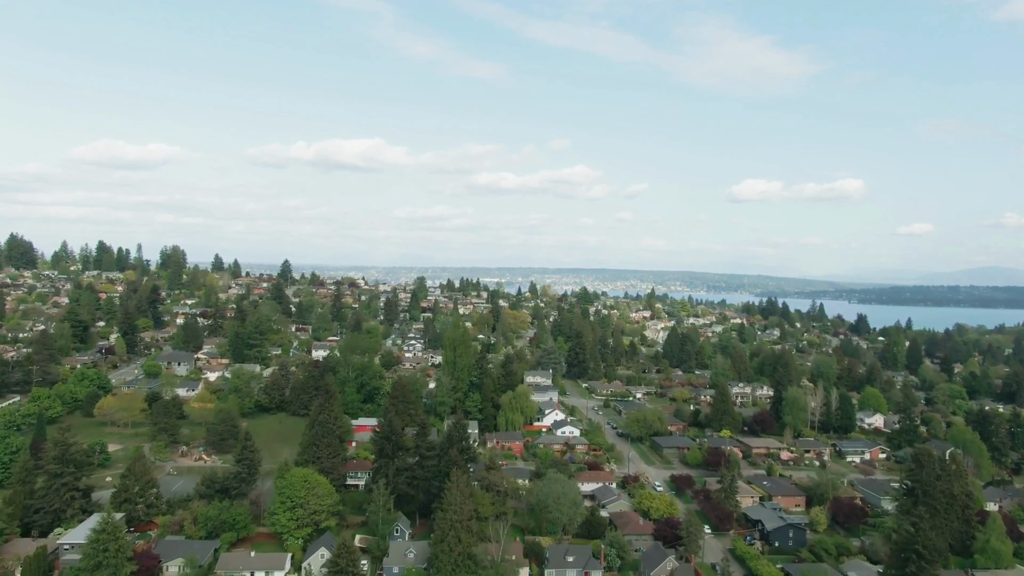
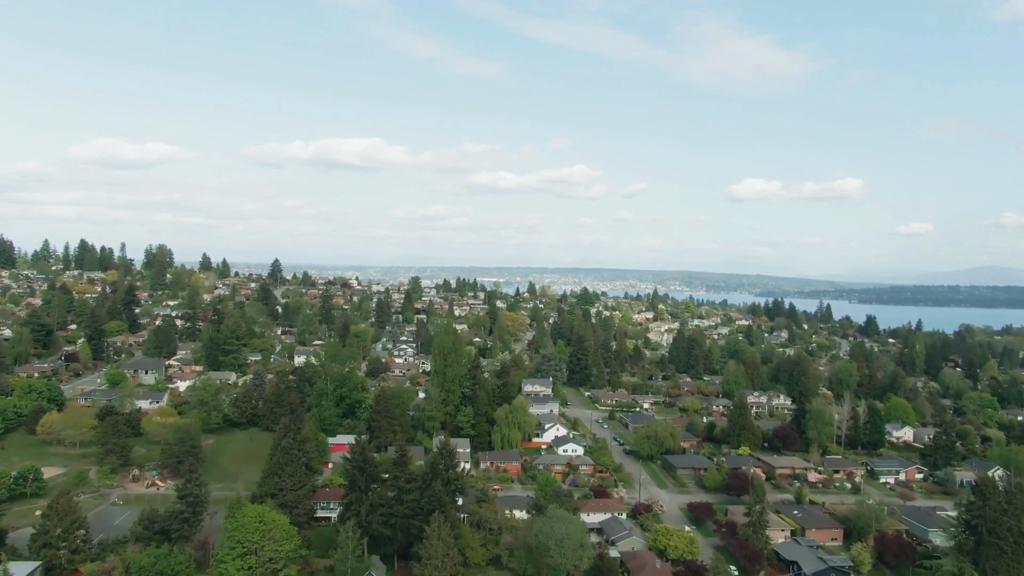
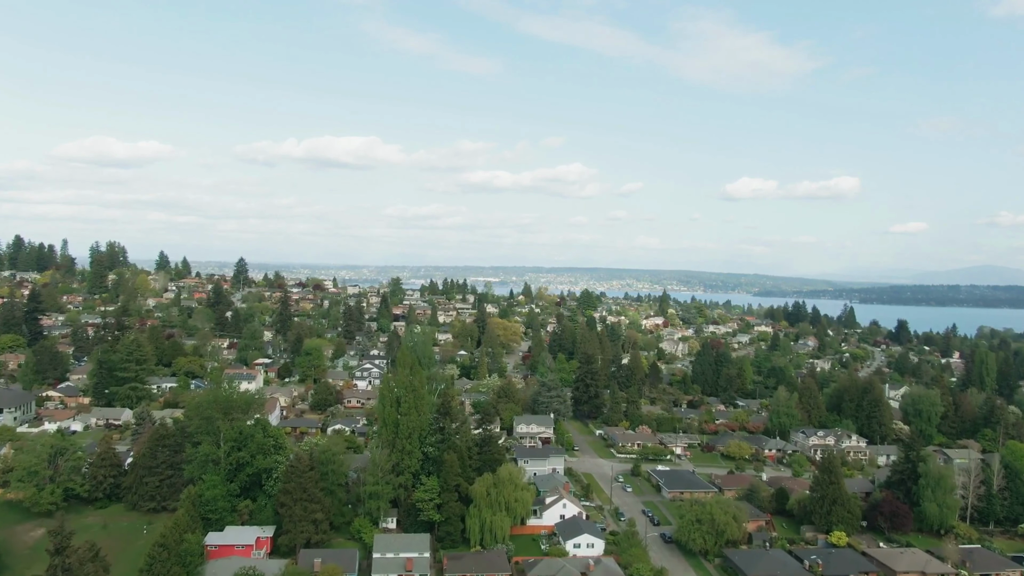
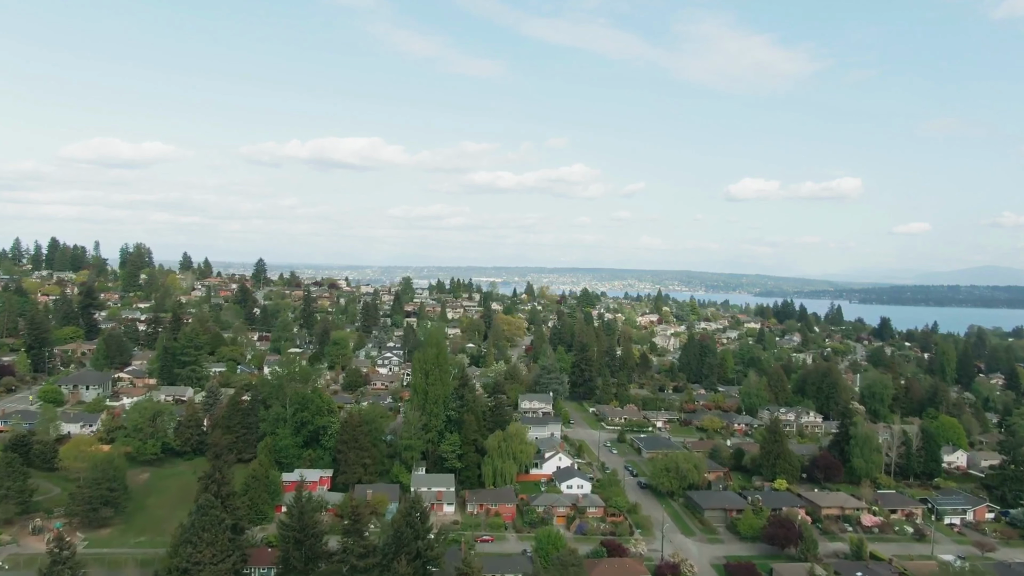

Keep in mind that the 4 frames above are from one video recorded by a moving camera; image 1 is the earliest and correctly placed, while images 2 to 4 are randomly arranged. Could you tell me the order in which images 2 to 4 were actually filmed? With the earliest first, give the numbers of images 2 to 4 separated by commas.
2, 4, 3
